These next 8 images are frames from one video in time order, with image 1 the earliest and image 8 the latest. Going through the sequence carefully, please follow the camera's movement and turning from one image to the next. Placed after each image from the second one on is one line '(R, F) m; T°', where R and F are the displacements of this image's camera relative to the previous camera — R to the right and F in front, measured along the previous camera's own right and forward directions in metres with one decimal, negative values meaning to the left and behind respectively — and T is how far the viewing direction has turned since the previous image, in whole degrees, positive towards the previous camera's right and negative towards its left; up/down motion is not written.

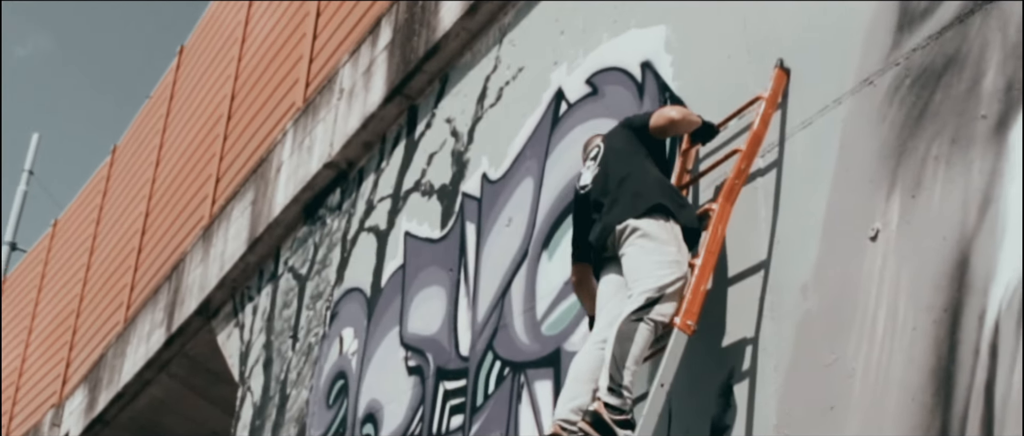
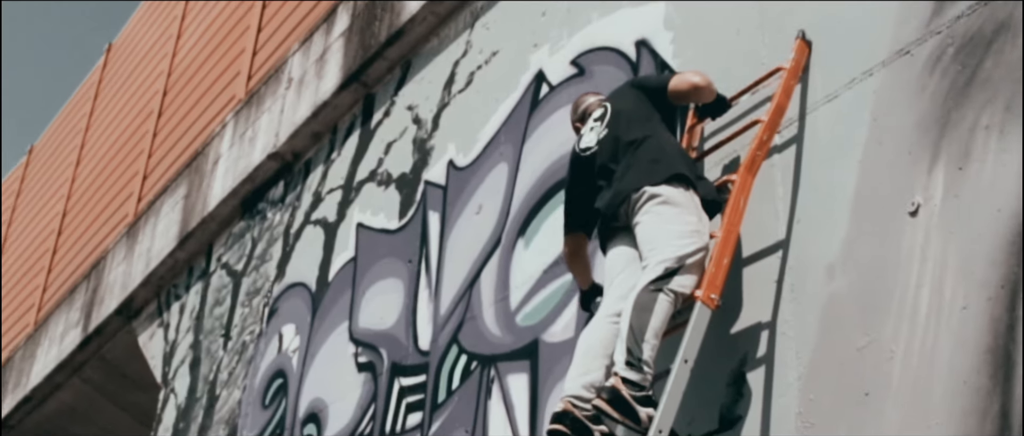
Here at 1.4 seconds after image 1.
(-0.3, +0.6) m; +4°
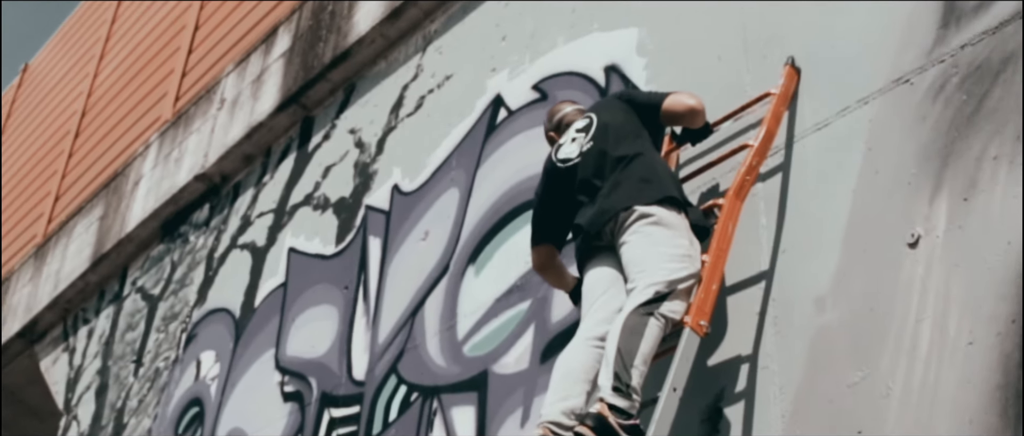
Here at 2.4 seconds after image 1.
(-0.2, +0.4) m; +4°
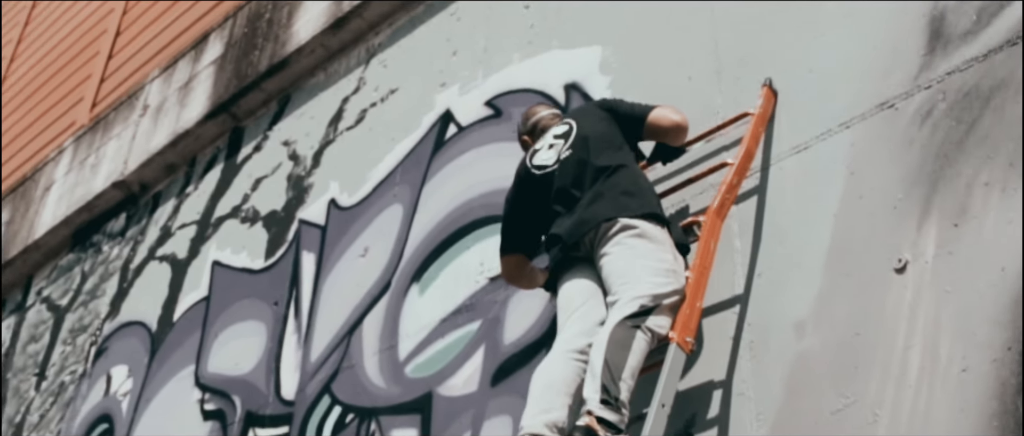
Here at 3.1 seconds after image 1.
(-0.3, +0.3) m; +4°
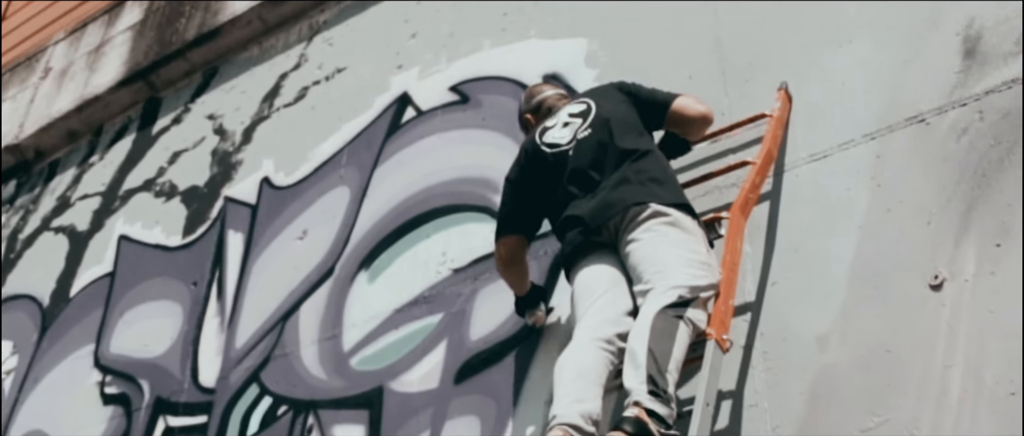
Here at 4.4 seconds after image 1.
(-0.5, +0.5) m; +6°
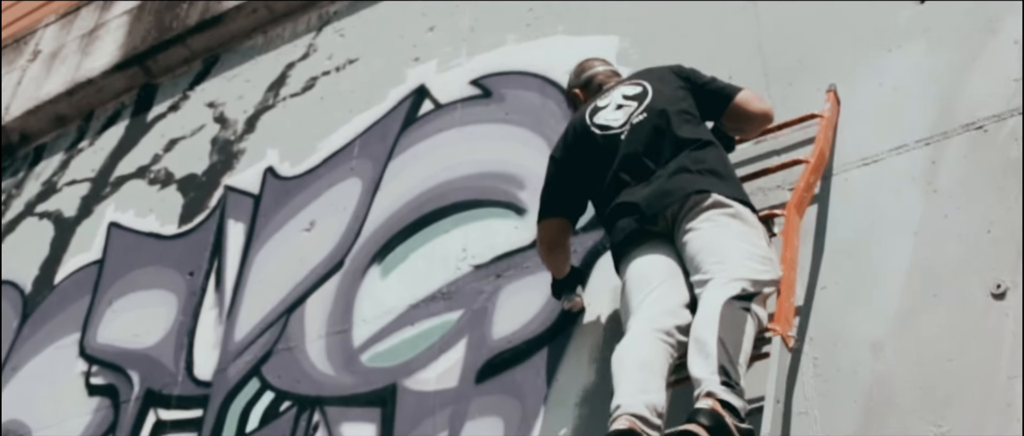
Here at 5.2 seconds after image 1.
(-0.3, +0.2) m; +2°
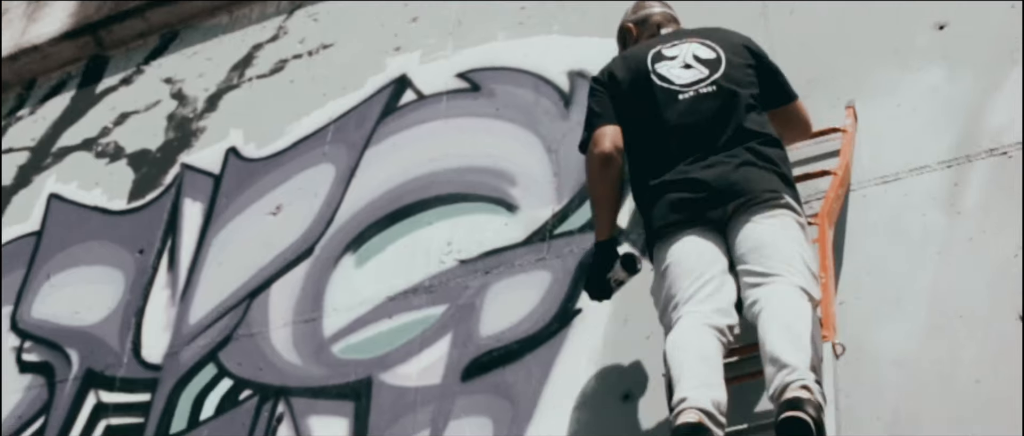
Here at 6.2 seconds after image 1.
(-0.4, +0.3) m; +4°
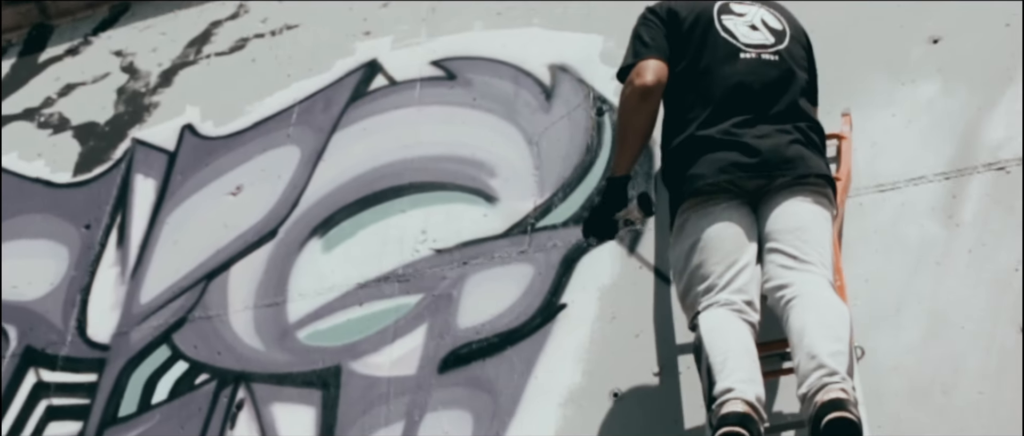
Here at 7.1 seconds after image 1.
(-0.3, +0.2) m; +4°
